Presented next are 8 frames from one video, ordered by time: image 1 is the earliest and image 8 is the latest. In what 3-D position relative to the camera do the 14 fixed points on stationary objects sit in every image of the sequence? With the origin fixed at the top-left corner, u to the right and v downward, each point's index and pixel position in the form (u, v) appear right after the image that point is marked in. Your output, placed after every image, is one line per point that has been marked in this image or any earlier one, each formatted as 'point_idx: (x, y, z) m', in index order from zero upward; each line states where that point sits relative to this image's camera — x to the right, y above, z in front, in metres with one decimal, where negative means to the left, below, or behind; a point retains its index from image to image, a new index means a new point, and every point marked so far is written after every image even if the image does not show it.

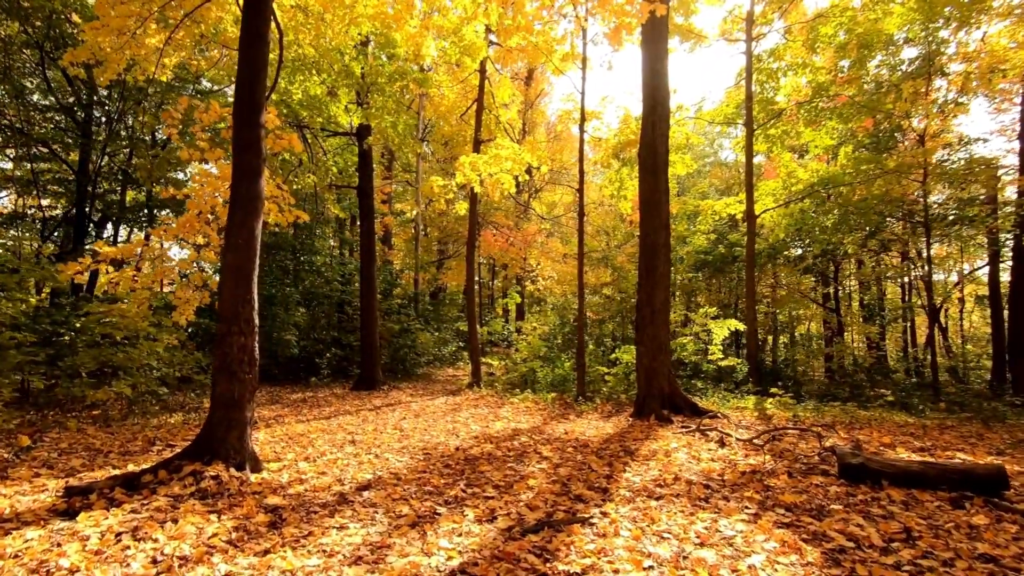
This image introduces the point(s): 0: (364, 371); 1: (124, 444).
0: (-3.6, -2.1, +11.4) m
1: (-4.1, -1.7, +5.0) m
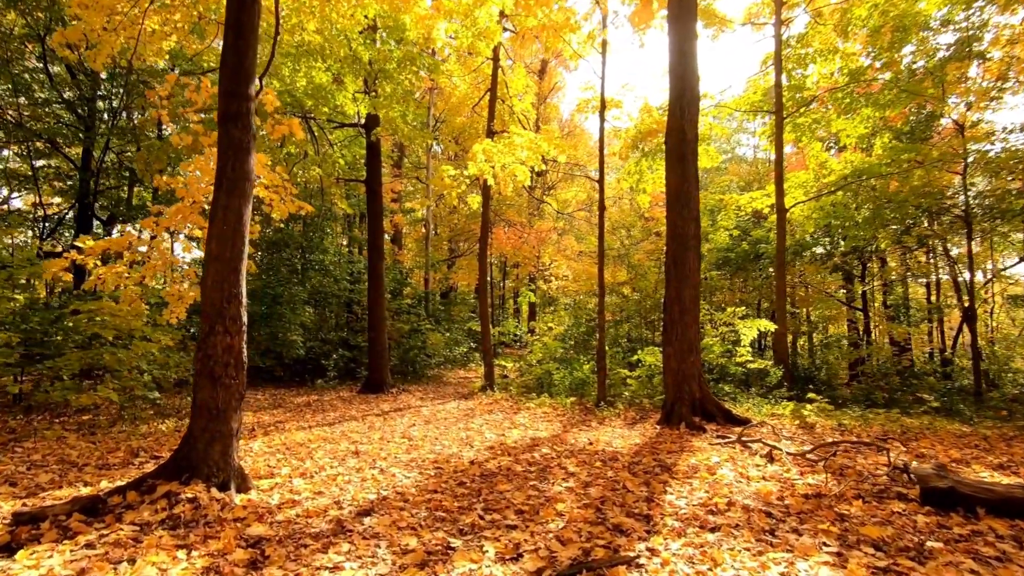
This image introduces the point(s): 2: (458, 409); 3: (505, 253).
0: (-3.3, -2.0, +10.9) m
1: (-3.9, -1.6, +4.5) m
2: (-1.0, -2.2, +8.6) m
3: (-0.3, +1.2, +16.7) m
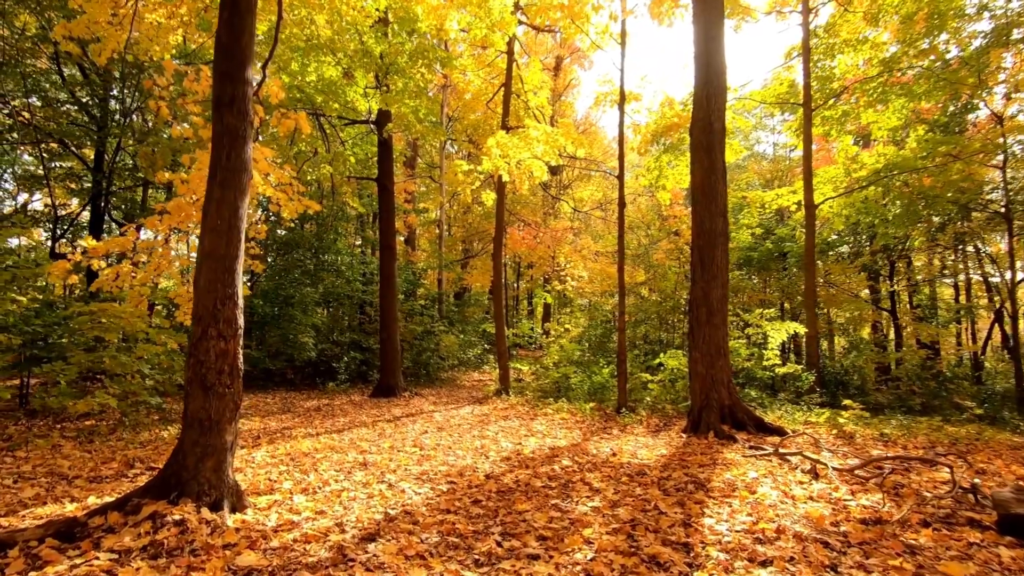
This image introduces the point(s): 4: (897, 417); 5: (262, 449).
0: (-2.9, -2.1, +10.6) m
1: (-3.8, -1.6, +4.3) m
2: (-0.7, -2.2, +8.3) m
3: (+0.2, +1.2, +16.4) m
4: (+6.6, -2.2, +8.0) m
5: (-2.8, -1.8, +5.3) m
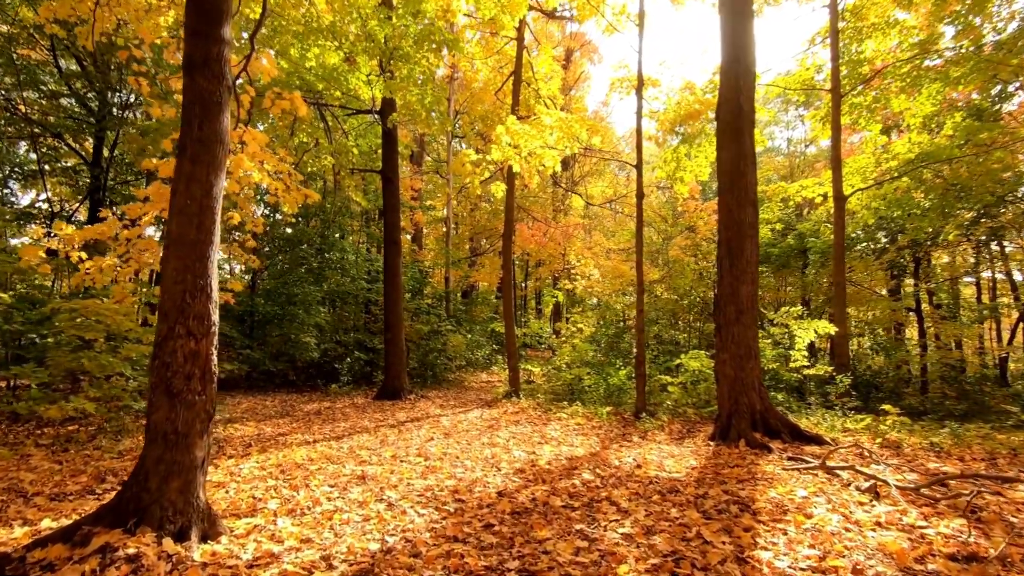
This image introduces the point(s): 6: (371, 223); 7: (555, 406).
0: (-2.7, -2.0, +10.2) m
1: (-3.6, -1.6, +3.8) m
2: (-0.5, -2.2, +7.8) m
3: (+0.5, +1.3, +15.9) m
4: (+6.8, -2.1, +7.4) m
5: (-2.7, -1.8, +4.8) m
6: (-4.5, +2.1, +14.9) m
7: (+0.8, -2.3, +8.9) m
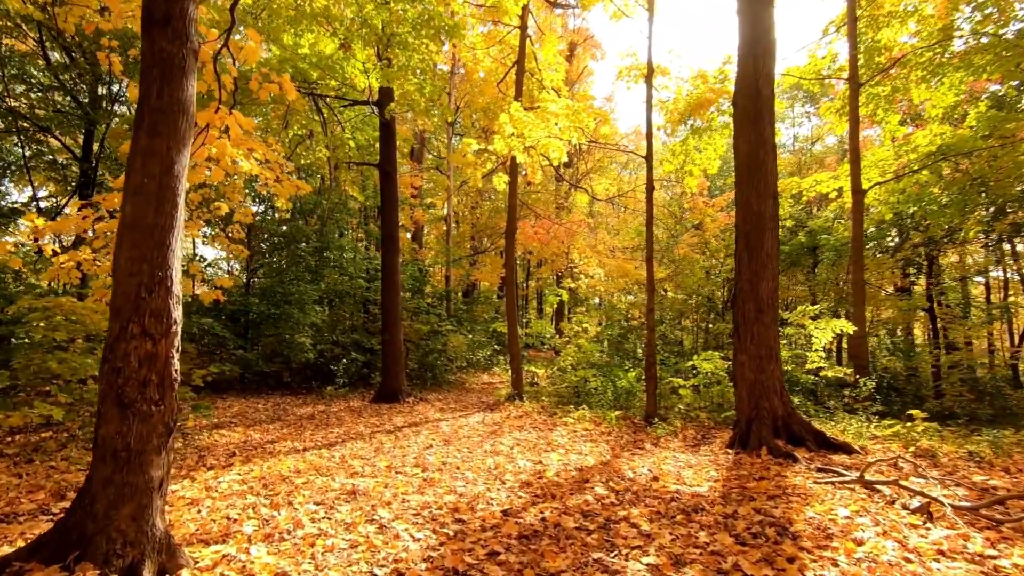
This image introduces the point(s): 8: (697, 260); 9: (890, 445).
0: (-2.6, -2.0, +9.8) m
1: (-3.6, -1.5, +3.4) m
2: (-0.5, -2.1, +7.3) m
3: (+0.6, +1.3, +15.5) m
4: (+6.9, -2.1, +7.0) m
5: (-2.6, -1.7, +4.4) m
6: (-4.4, +2.1, +14.5) m
7: (+0.9, -2.2, +8.5) m
8: (+5.0, +0.7, +12.6) m
9: (+4.6, -1.9, +5.7) m
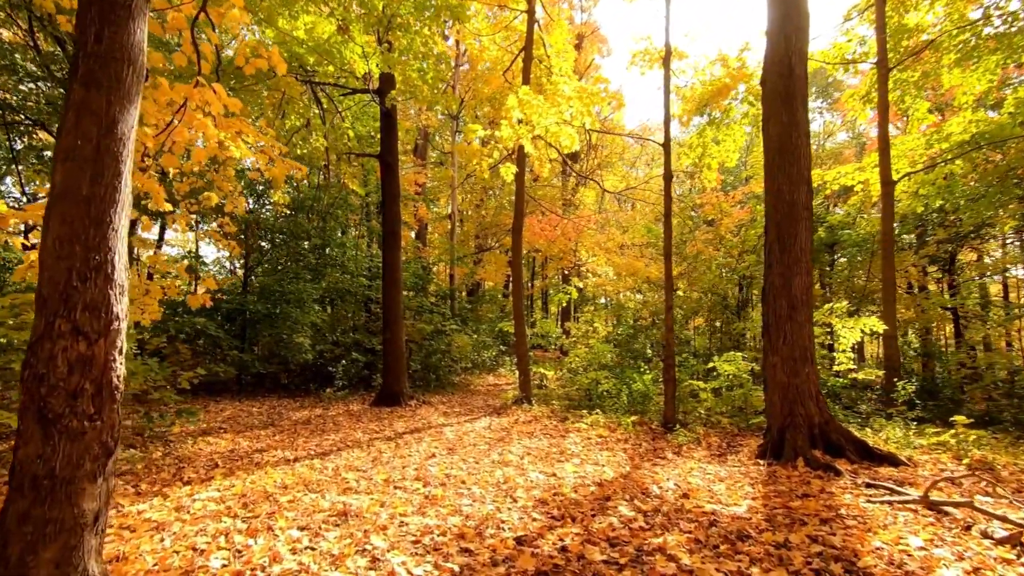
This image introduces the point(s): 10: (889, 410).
0: (-2.5, -1.9, +9.3) m
1: (-3.5, -1.5, +2.9) m
2: (-0.3, -2.1, +6.9) m
3: (+0.8, +1.3, +15.0) m
4: (+7.0, -2.0, +6.4) m
5: (-2.5, -1.7, +3.9) m
6: (-4.2, +2.2, +14.1) m
7: (+1.0, -2.2, +8.0) m
8: (+5.2, +0.8, +12.1) m
9: (+4.7, -1.9, +5.2) m
10: (+6.0, -1.9, +7.4) m
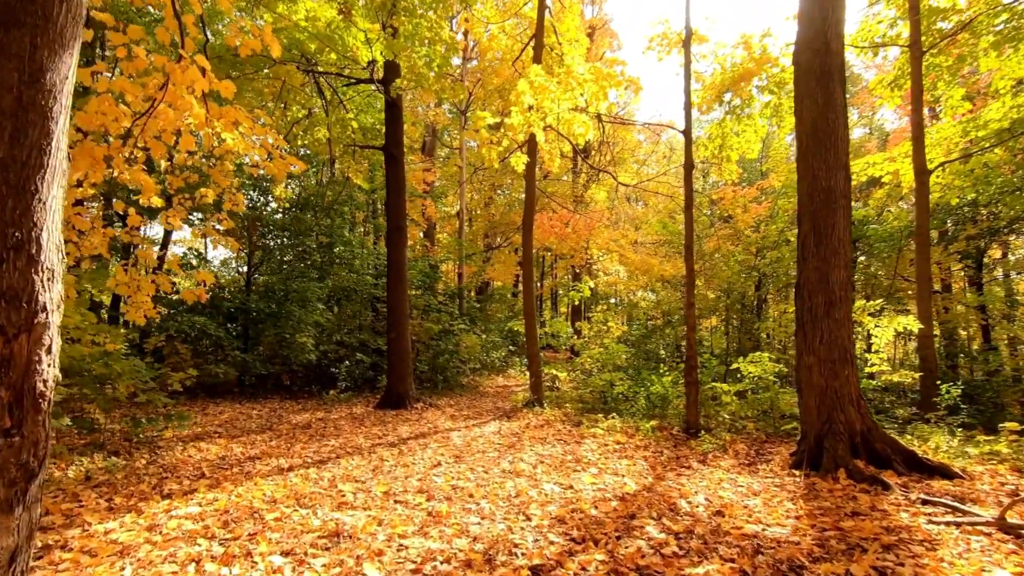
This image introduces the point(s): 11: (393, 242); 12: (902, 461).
0: (-2.3, -1.9, +8.9) m
1: (-3.4, -1.4, +2.6) m
2: (-0.2, -2.0, +6.5) m
3: (+1.1, +1.4, +14.5) m
4: (+7.1, -2.0, +5.9) m
5: (-2.4, -1.6, +3.6) m
6: (-3.9, +2.2, +13.8) m
7: (+1.2, -2.1, +7.6) m
8: (+5.4, +0.9, +11.5) m
9: (+4.9, -1.8, +4.7) m
10: (+6.1, -1.9, +6.9) m
11: (-2.3, +0.9, +9.1) m
12: (+3.9, -1.7, +4.7) m
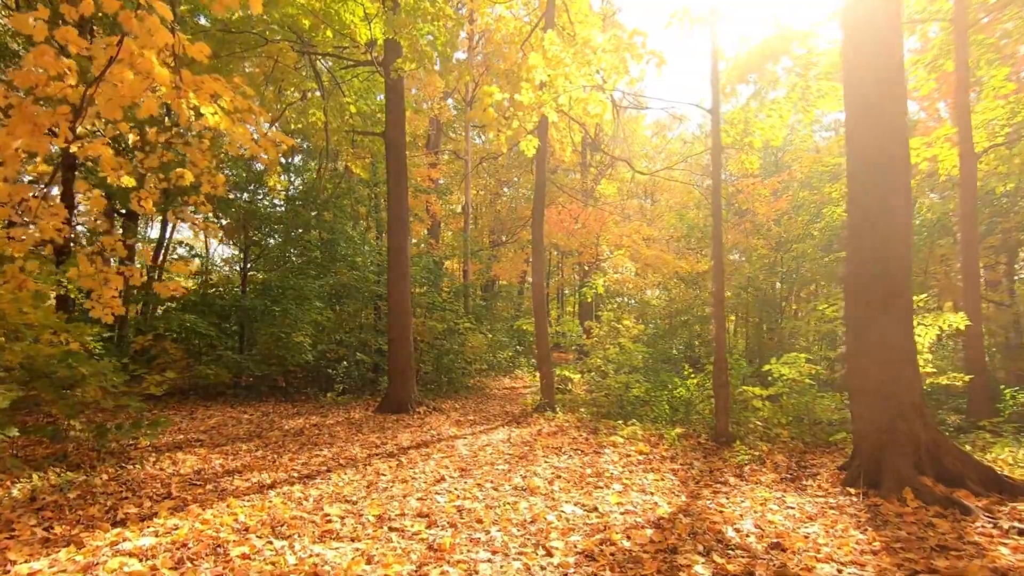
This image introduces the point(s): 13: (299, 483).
0: (-2.1, -1.8, +8.4) m
1: (-3.3, -1.3, +2.0) m
2: (0.0, -2.0, +5.9) m
3: (+1.3, +1.5, +13.9) m
4: (+7.3, -1.9, +5.2) m
5: (-2.3, -1.5, +3.0) m
6: (-3.7, +2.3, +13.2) m
7: (+1.3, -2.0, +7.0) m
8: (+5.6, +0.9, +10.9) m
9: (+5.0, -1.7, +4.0) m
10: (+6.3, -1.8, +6.2) m
11: (-2.1, +1.0, +8.6) m
12: (+4.0, -1.7, +4.1) m
13: (-1.9, -1.7, +4.1) m
